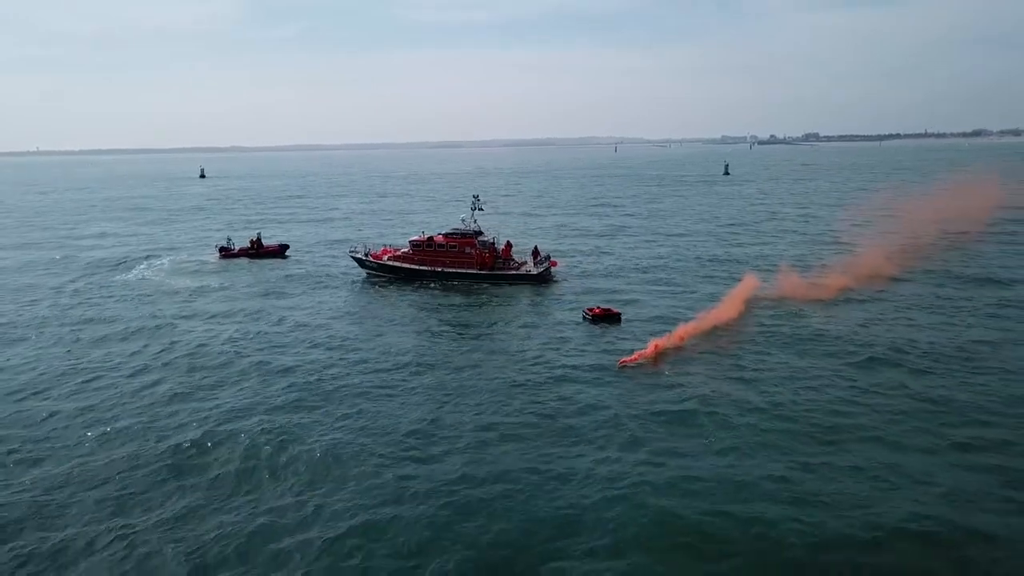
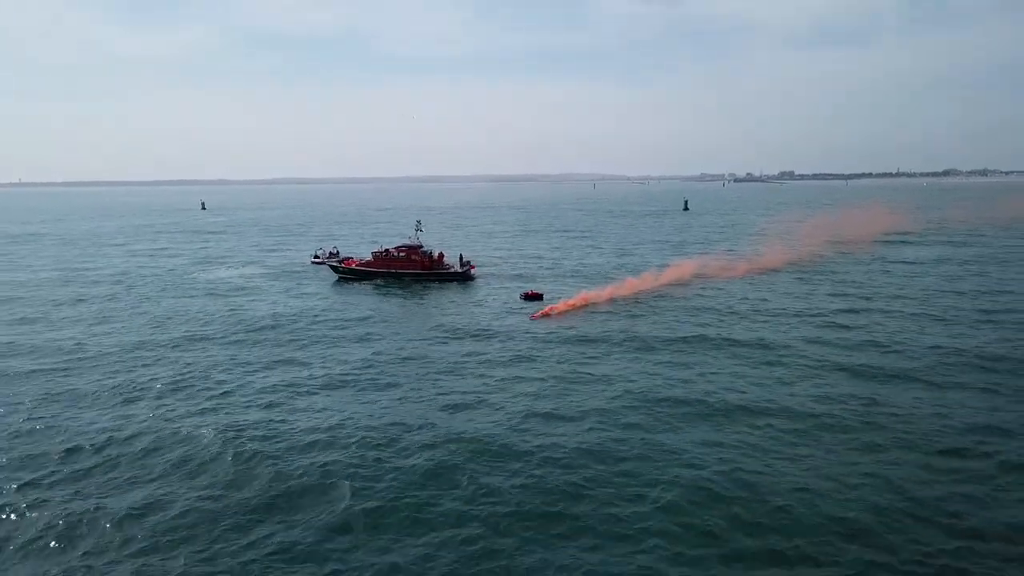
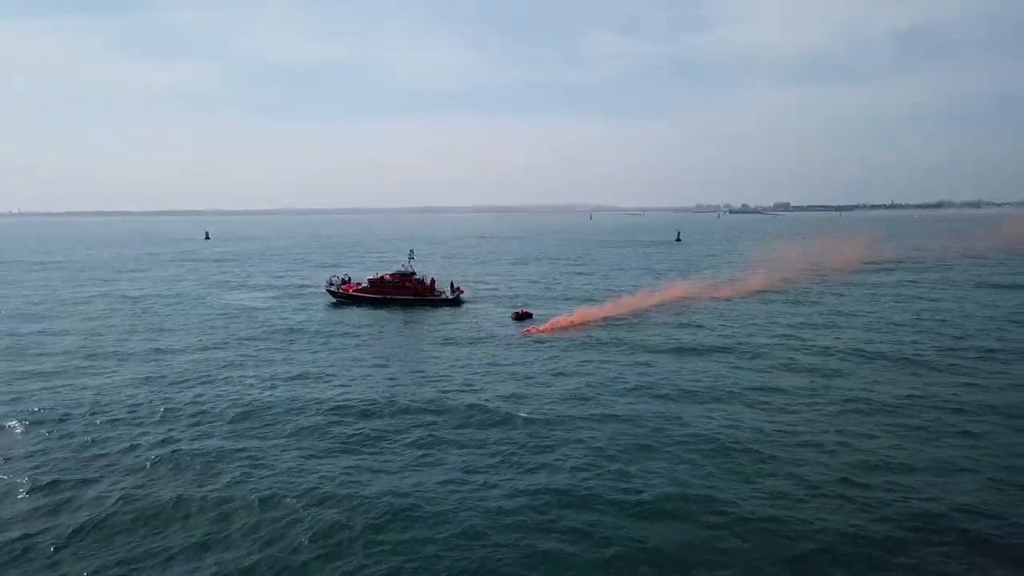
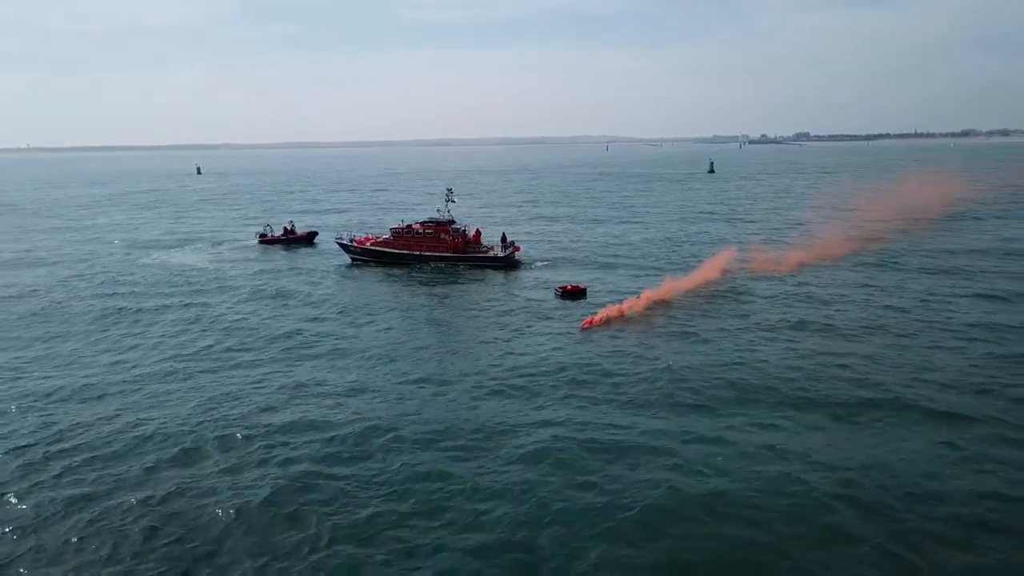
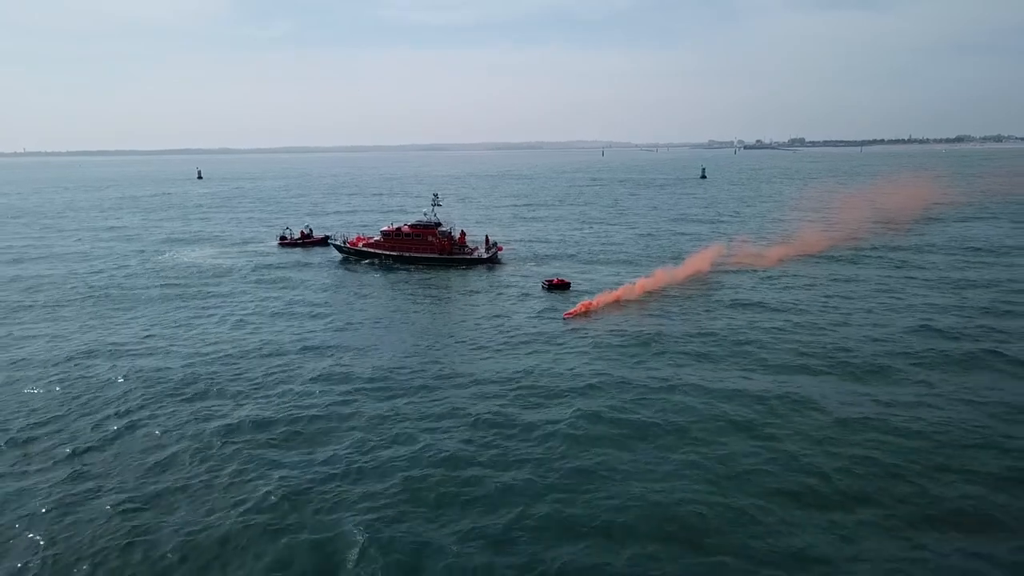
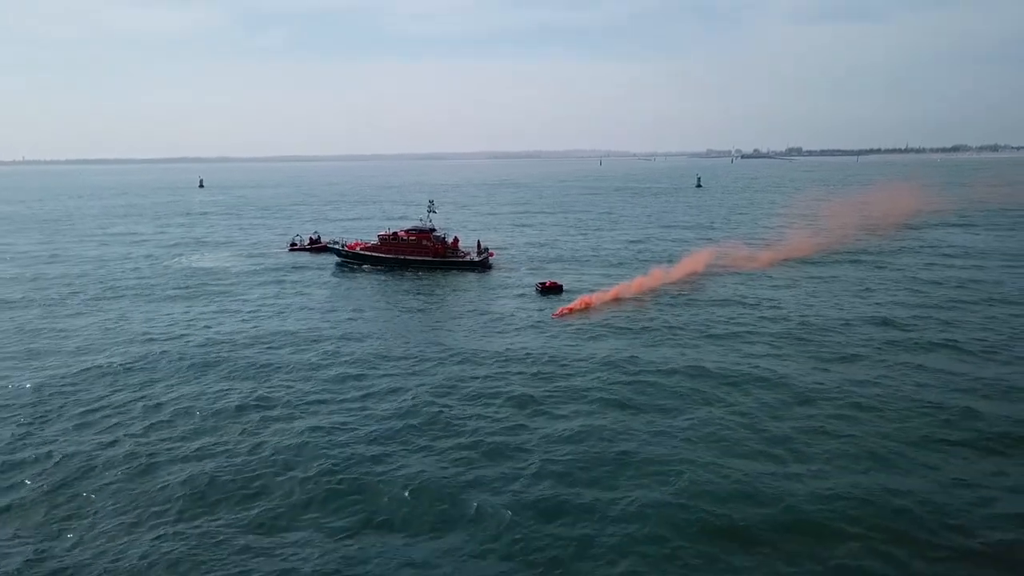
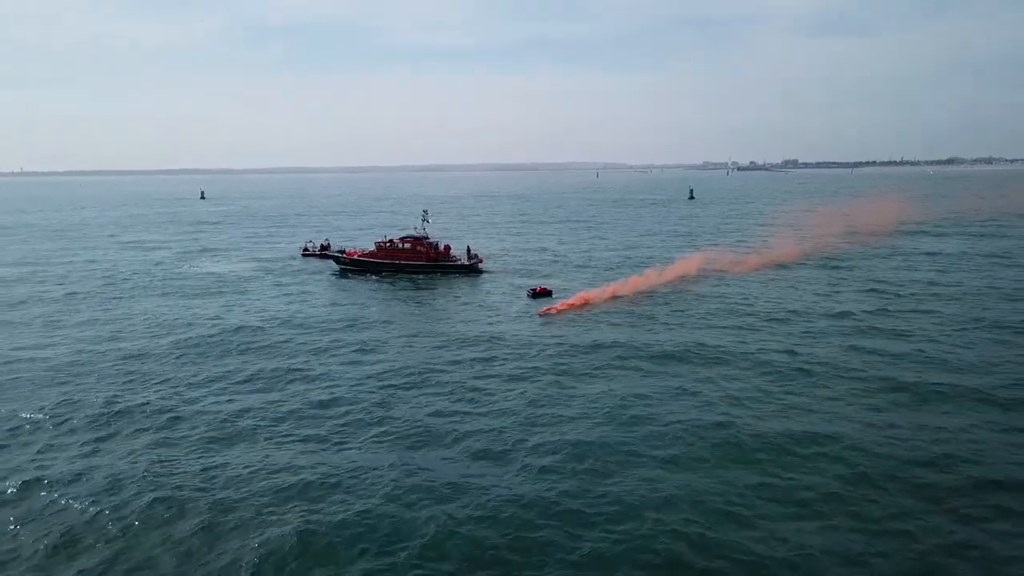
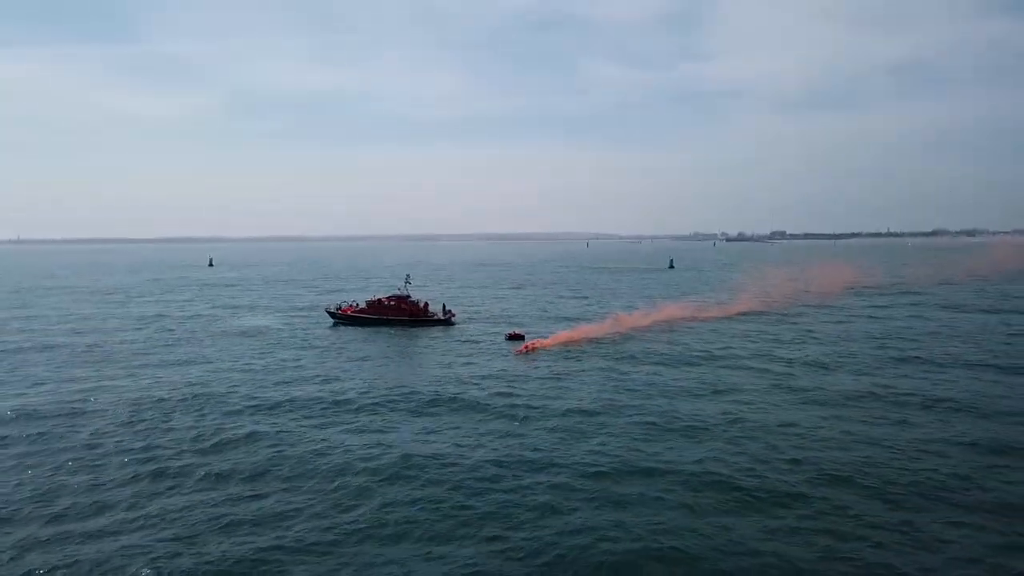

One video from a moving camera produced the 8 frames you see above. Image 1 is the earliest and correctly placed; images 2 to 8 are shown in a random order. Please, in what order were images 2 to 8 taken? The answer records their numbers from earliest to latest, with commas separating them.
4, 5, 6, 7, 2, 3, 8
